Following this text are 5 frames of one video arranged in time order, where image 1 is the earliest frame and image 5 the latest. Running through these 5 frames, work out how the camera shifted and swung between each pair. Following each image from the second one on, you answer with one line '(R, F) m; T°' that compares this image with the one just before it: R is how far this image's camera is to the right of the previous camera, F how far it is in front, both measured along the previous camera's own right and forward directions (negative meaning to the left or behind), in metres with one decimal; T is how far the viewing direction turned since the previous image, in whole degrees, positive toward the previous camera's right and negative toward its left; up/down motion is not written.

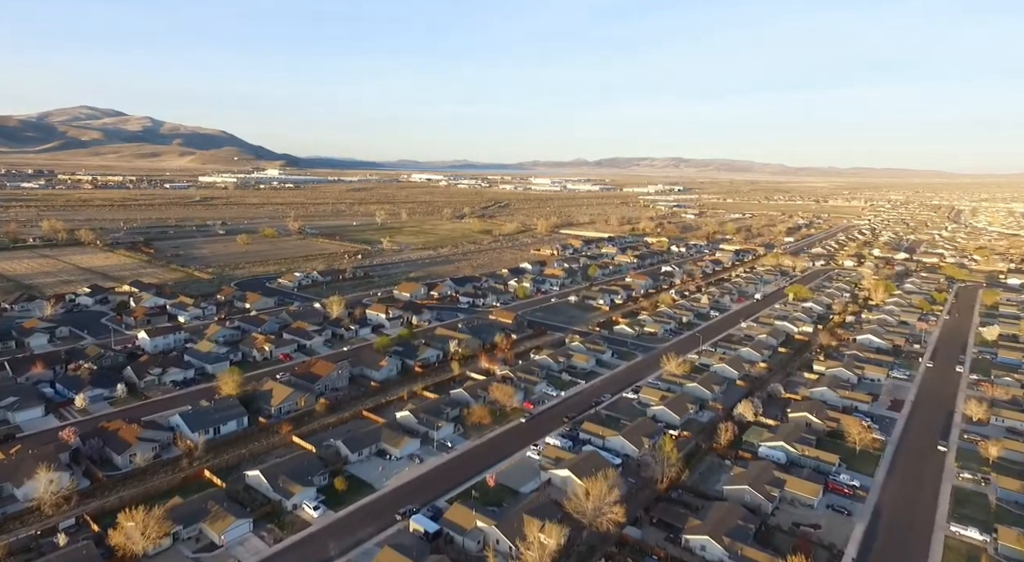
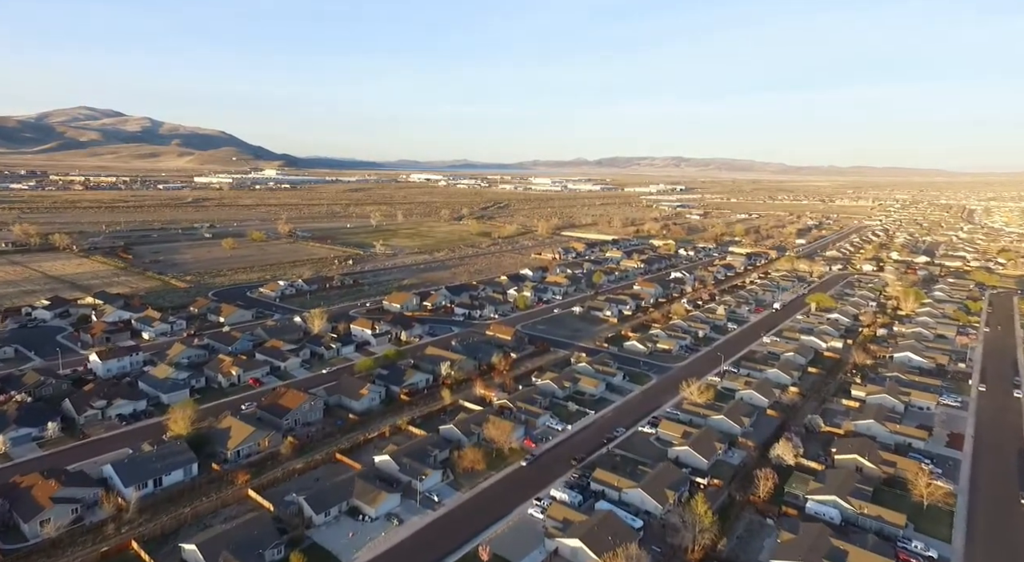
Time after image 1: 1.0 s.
(+0.1, +3.7) m; 0°
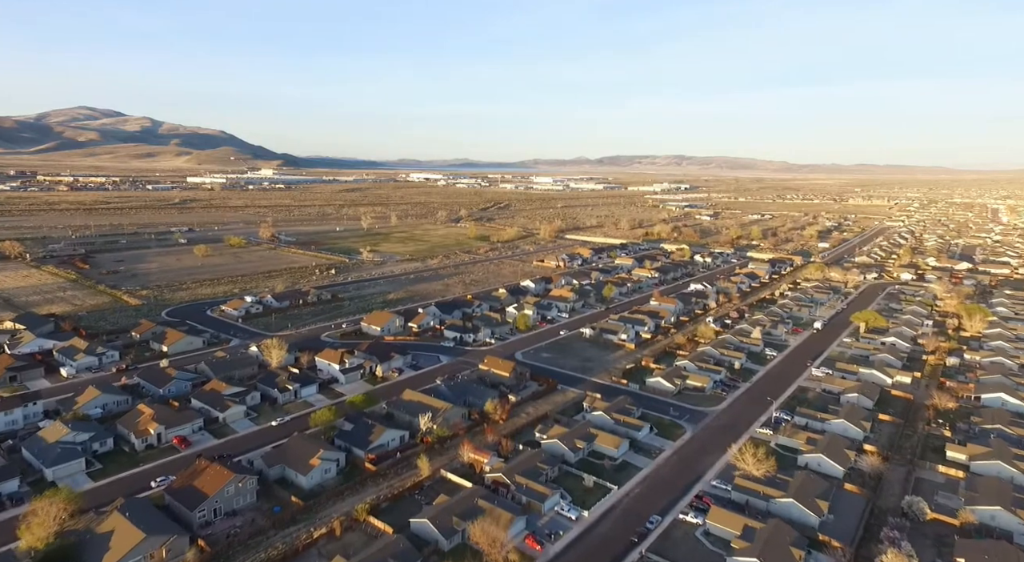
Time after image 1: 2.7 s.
(+0.1, +6.3) m; 0°
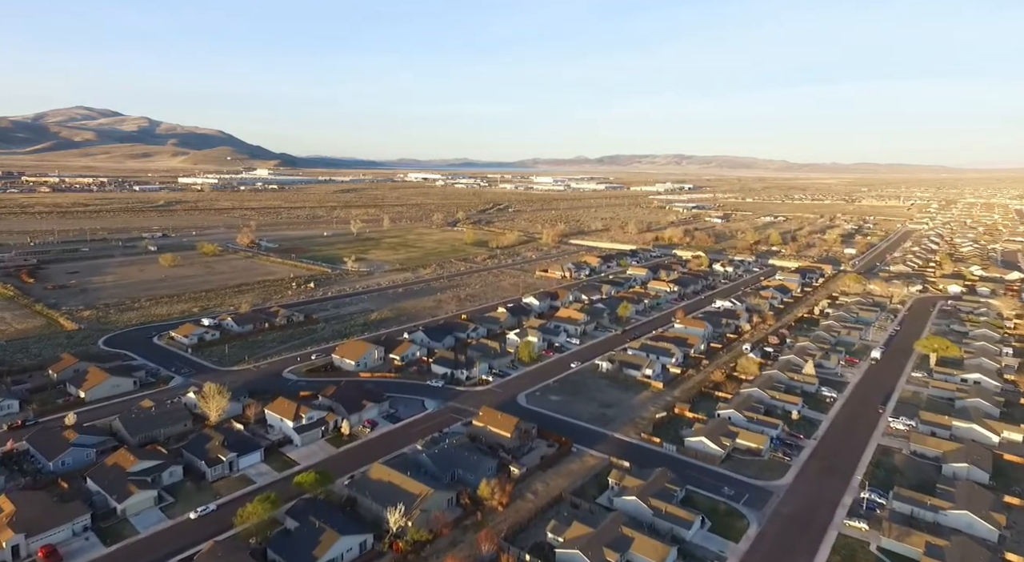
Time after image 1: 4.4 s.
(-0.1, +6.4) m; 0°
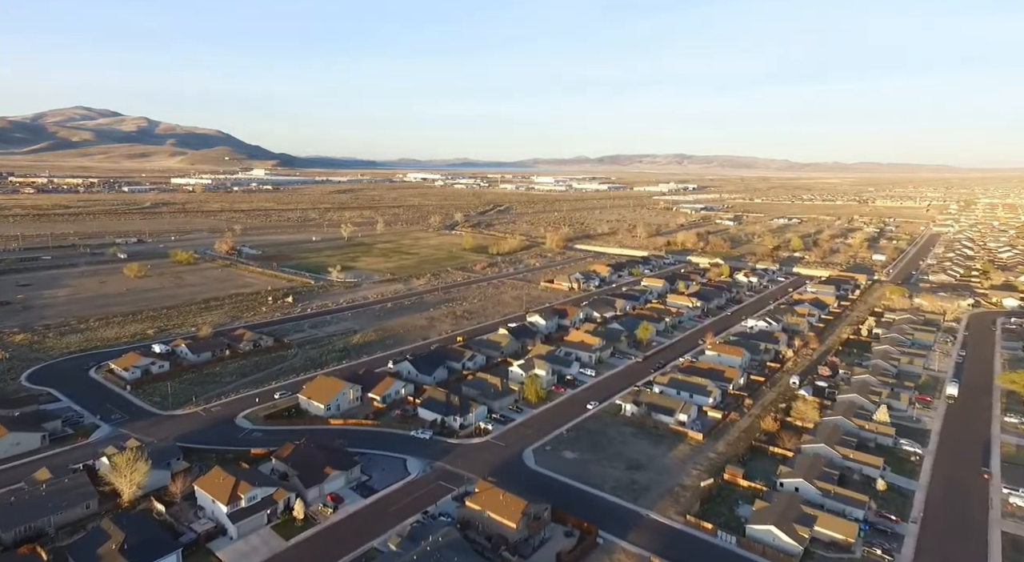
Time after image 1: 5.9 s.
(-0.1, +5.7) m; 0°
